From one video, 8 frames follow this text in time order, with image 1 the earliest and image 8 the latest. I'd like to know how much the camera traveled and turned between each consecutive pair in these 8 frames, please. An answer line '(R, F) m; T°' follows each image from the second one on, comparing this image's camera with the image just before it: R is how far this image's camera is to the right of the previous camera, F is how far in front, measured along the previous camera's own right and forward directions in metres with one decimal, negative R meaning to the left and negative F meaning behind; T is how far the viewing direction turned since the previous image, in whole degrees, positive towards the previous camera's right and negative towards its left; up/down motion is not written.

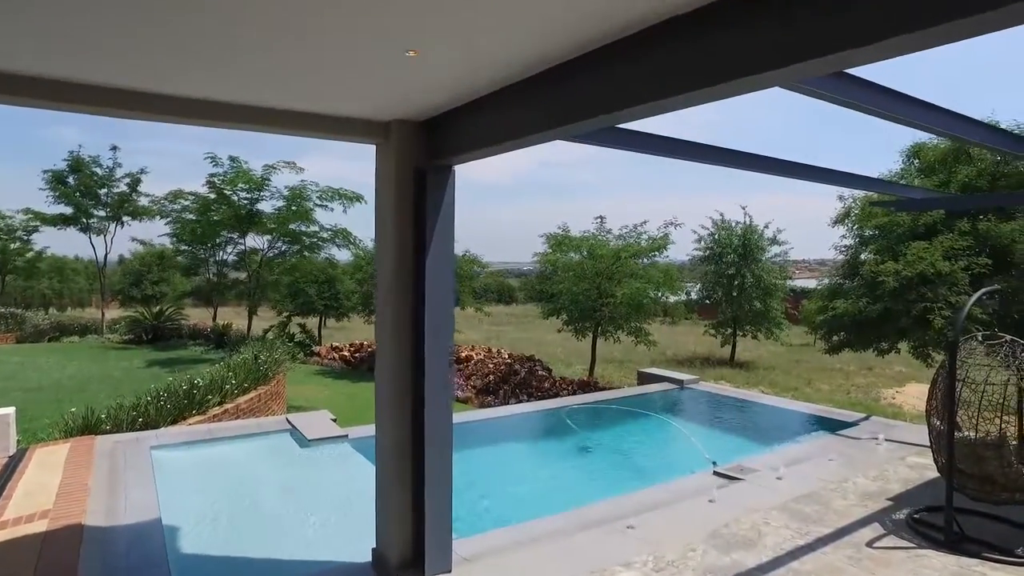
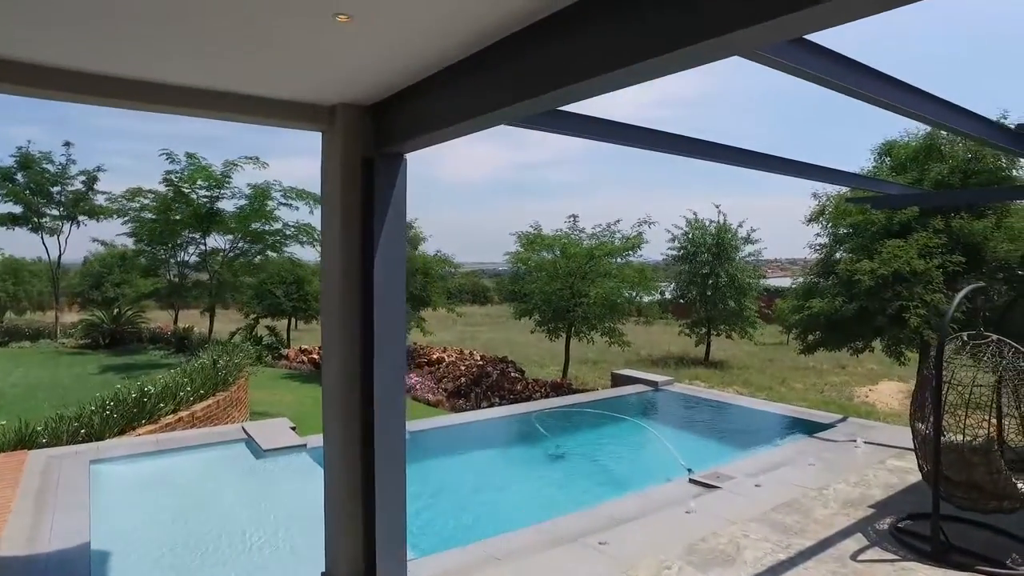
(+0.1, +0.3) m; +2°
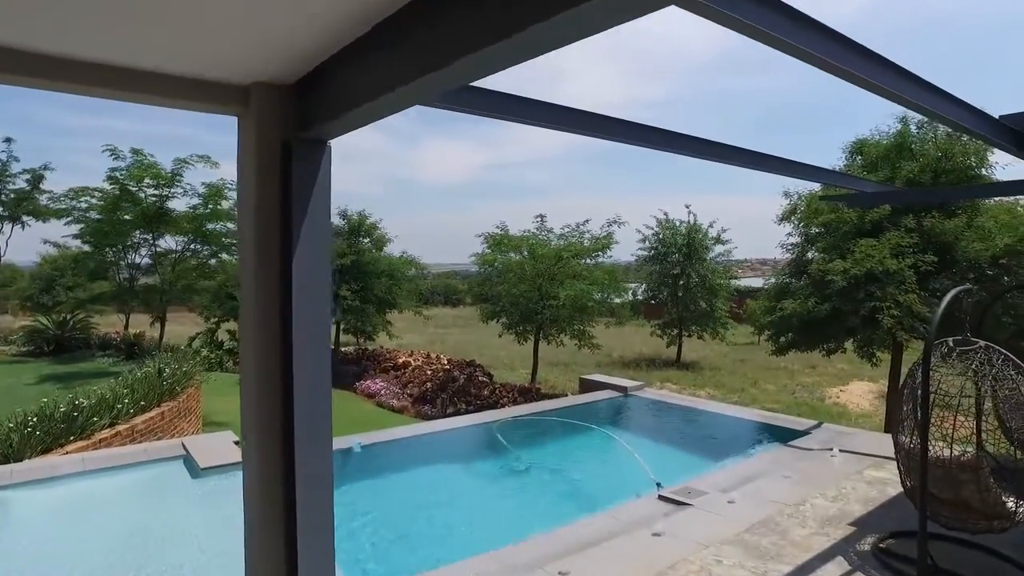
(+0.1, +0.4) m; +2°
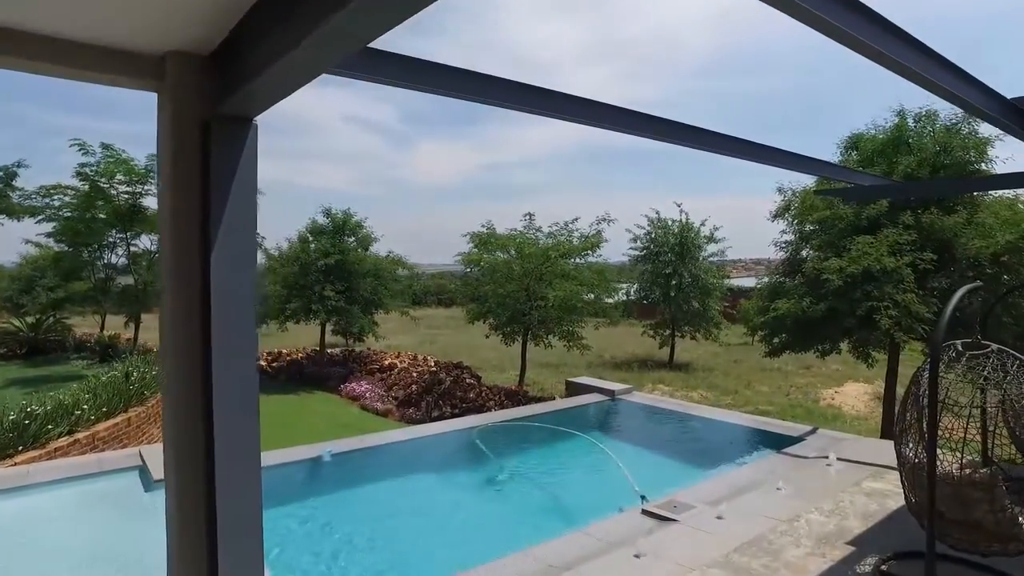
(+0.2, +0.3) m; 0°
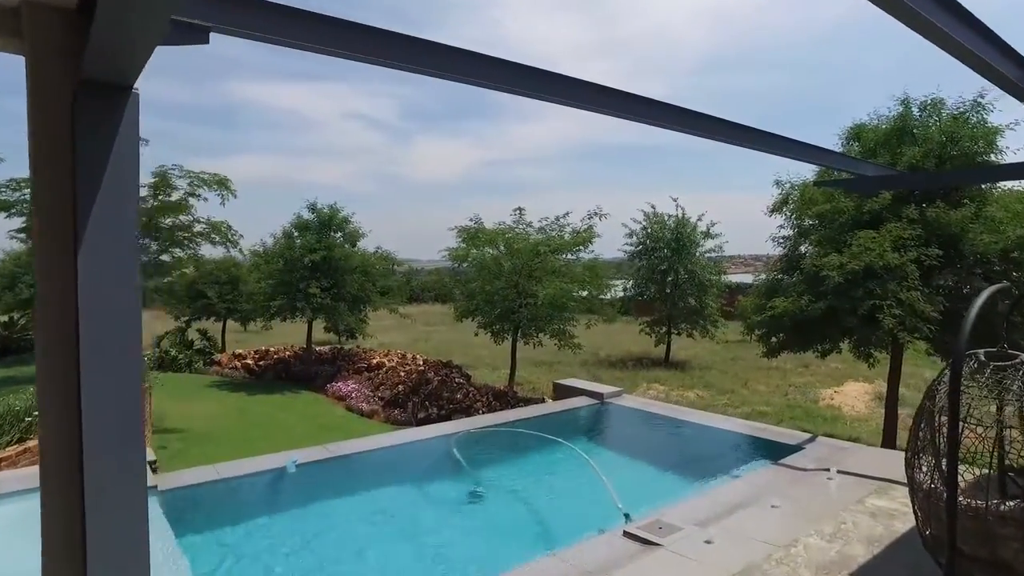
(+0.2, +0.4) m; 0°
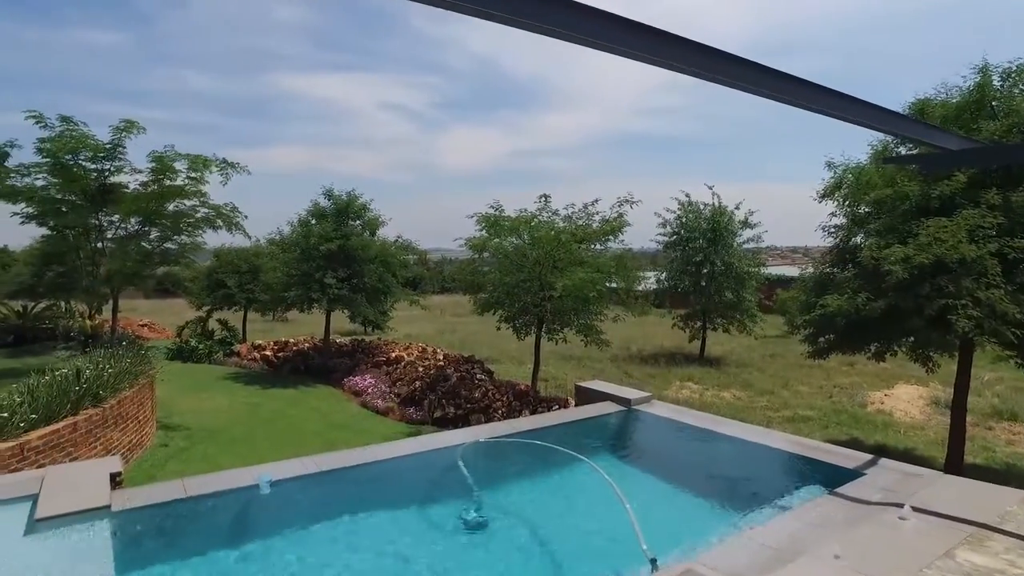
(+0.2, +0.7) m; -3°
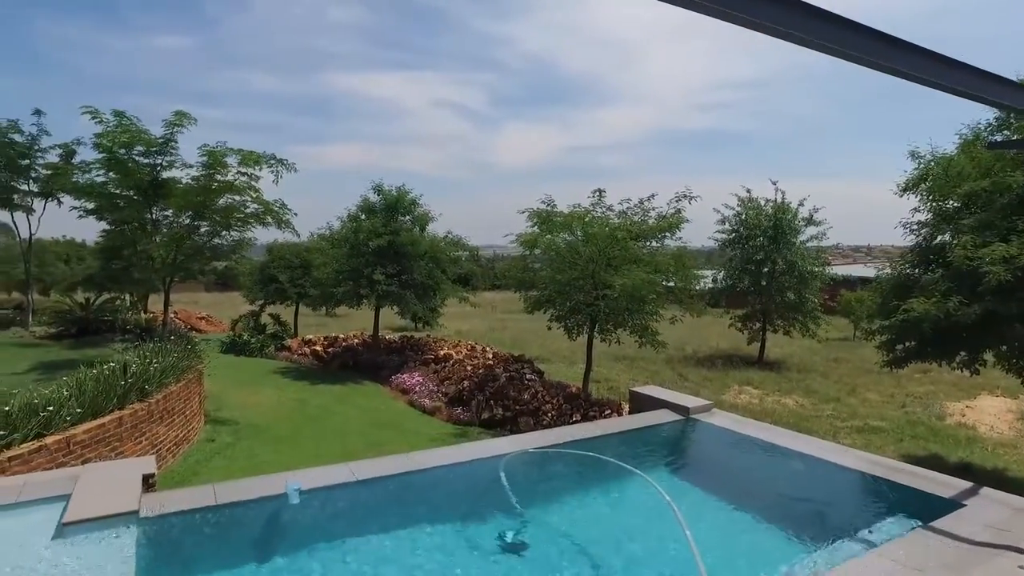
(0.0, +0.4) m; -5°
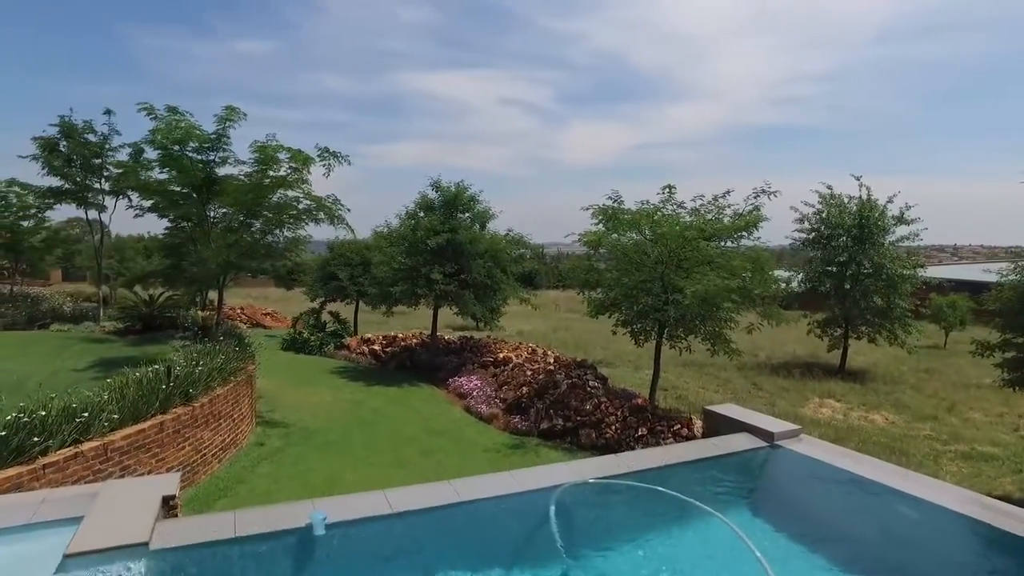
(0.0, +0.6) m; -6°
